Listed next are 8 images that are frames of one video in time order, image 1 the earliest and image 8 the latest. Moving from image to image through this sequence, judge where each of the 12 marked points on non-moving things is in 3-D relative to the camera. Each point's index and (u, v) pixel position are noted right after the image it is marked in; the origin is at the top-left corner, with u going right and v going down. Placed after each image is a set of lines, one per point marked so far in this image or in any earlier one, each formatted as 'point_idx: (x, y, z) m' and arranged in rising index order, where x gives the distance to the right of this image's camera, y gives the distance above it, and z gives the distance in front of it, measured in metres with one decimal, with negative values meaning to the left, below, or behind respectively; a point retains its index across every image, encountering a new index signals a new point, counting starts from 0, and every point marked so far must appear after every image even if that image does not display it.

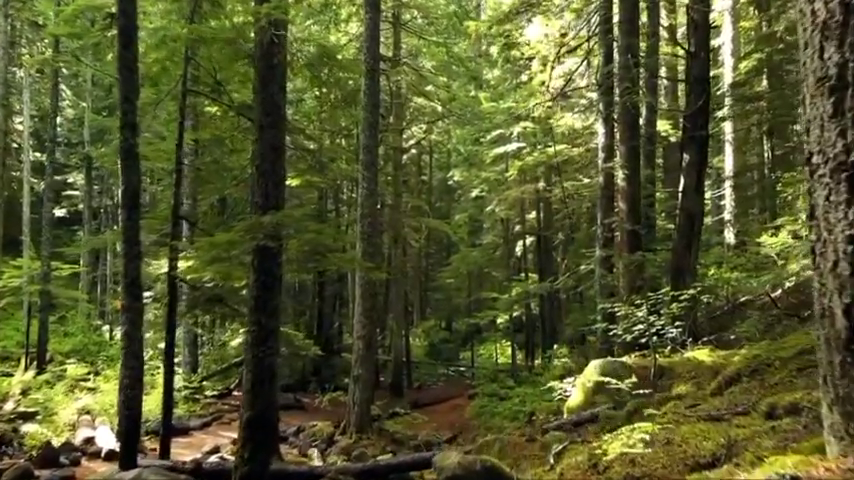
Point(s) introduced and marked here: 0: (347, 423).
0: (-1.9, -4.4, +15.6) m
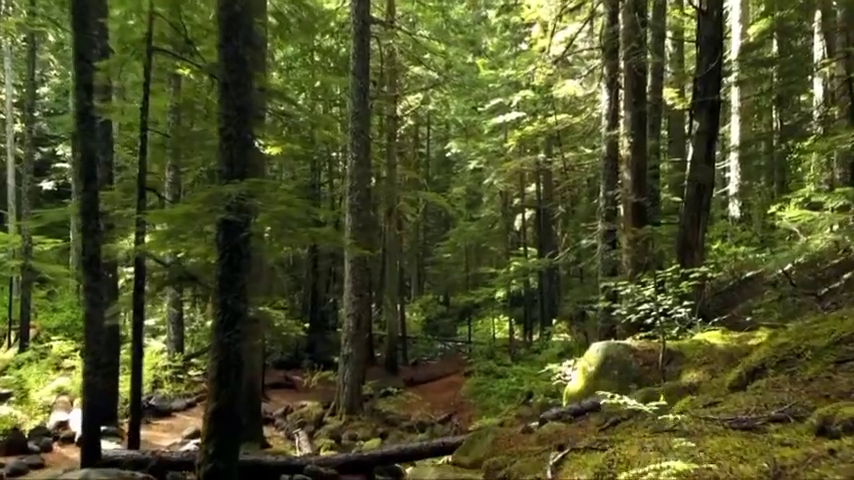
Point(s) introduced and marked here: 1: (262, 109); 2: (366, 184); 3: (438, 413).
0: (-2.1, -3.8, +15.0) m
1: (-2.4, +1.9, +9.5) m
2: (-1.4, +1.3, +15.2) m
3: (+0.3, -4.4, +16.5) m
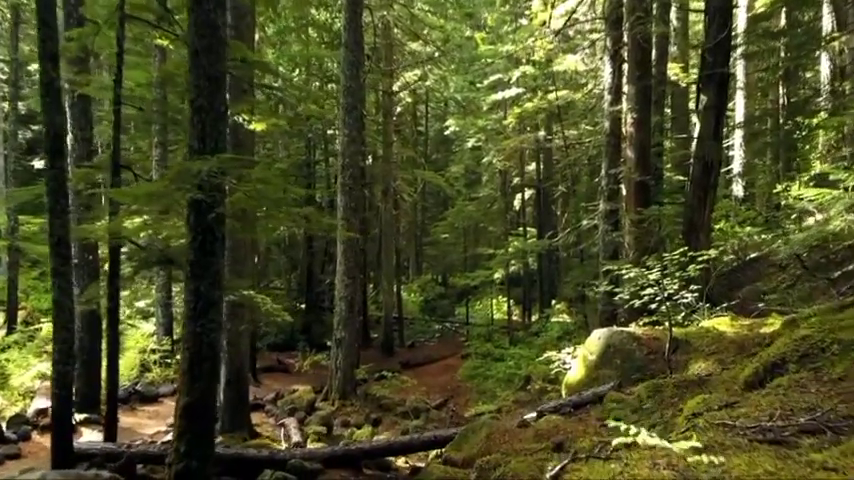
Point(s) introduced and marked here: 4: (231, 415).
0: (-2.2, -3.4, +14.6) m
1: (-2.5, +2.2, +8.9) m
2: (-1.5, +1.8, +14.6) m
3: (+0.2, -3.9, +16.1) m
4: (-3.3, -3.0, +11.0) m
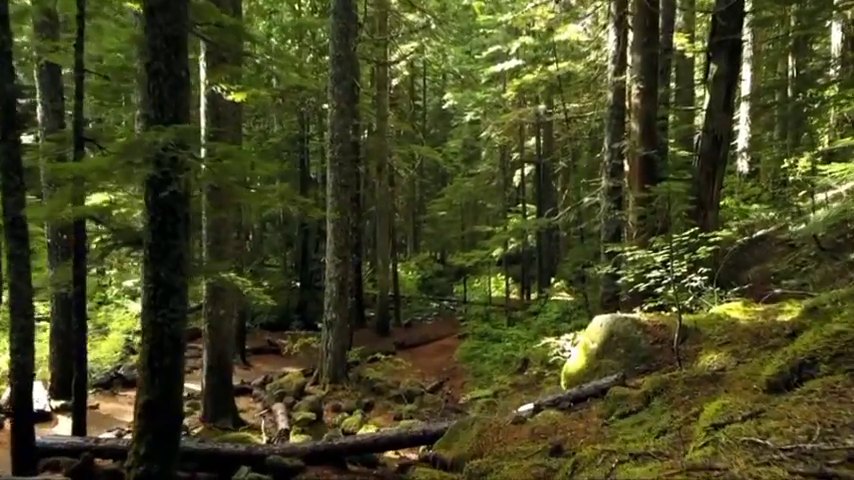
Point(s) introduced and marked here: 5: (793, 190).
0: (-2.3, -2.9, +14.1) m
1: (-2.7, +2.5, +8.2) m
2: (-1.7, +2.2, +13.9) m
3: (+0.1, -3.4, +15.6) m
4: (-3.5, -2.7, +10.5) m
5: (+9.3, +1.3, +16.5) m
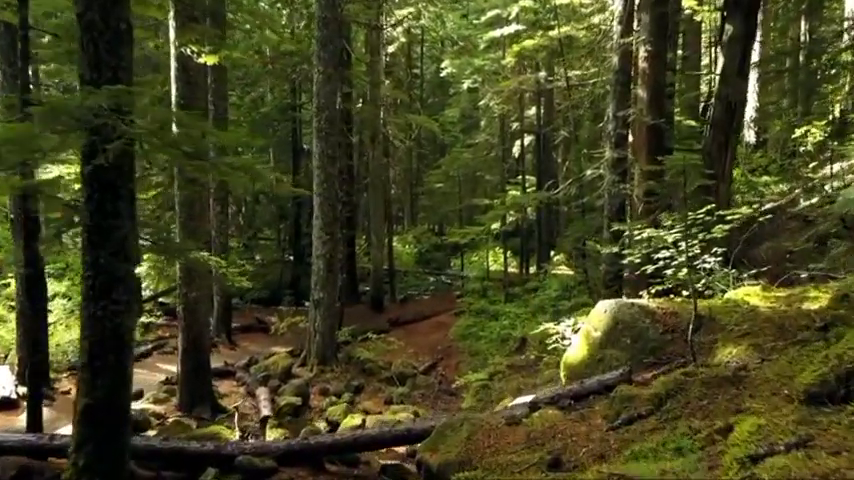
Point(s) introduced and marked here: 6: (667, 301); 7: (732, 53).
0: (-2.5, -2.4, +13.5) m
1: (-2.8, +2.7, +7.4) m
2: (-1.8, +2.8, +13.1) m
3: (-0.1, -2.8, +15.0) m
4: (-3.6, -2.3, +9.9) m
5: (+9.2, +1.9, +15.7) m
6: (+2.6, -0.6, +6.9) m
7: (+4.6, +2.9, +9.9) m
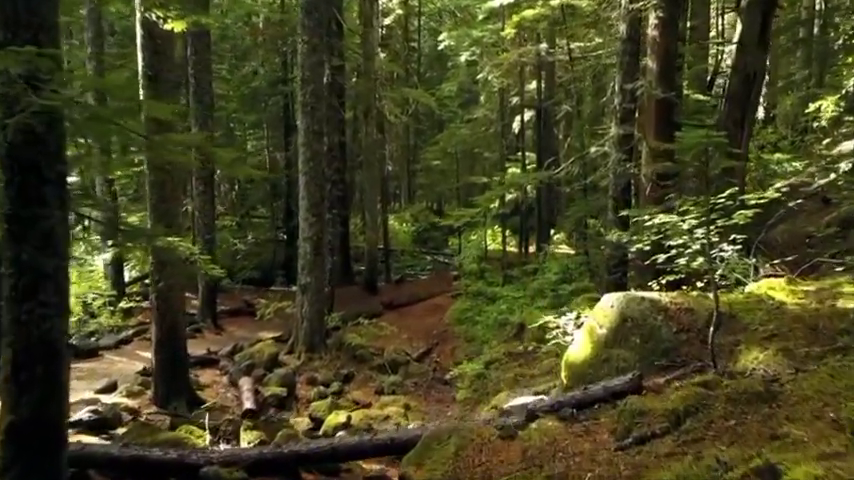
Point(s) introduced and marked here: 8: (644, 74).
0: (-2.6, -2.0, +12.8) m
1: (-2.9, +2.9, +6.6) m
2: (-1.9, +3.1, +12.2) m
3: (-0.2, -2.4, +14.4) m
4: (-3.7, -2.1, +9.3) m
5: (+9.1, +2.3, +15.0) m
6: (+2.4, -0.5, +6.2) m
7: (+4.5, +3.1, +9.1) m
8: (+3.3, +2.6, +10.0) m
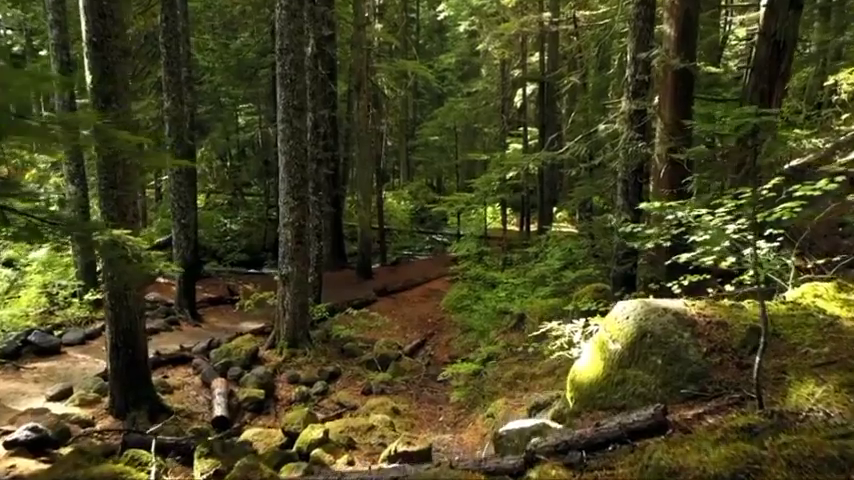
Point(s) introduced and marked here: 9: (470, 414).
0: (-2.7, -1.7, +11.9) m
1: (-3.1, +2.9, +5.4) m
2: (-2.1, +3.3, +11.1) m
3: (-0.4, -2.0, +13.5) m
4: (-3.9, -1.9, +8.3) m
5: (+8.9, +2.7, +13.8) m
6: (+2.3, -0.5, +5.2) m
7: (+4.4, +3.2, +7.9) m
8: (+3.2, +2.7, +8.9) m
9: (+0.6, -2.4, +9.1) m
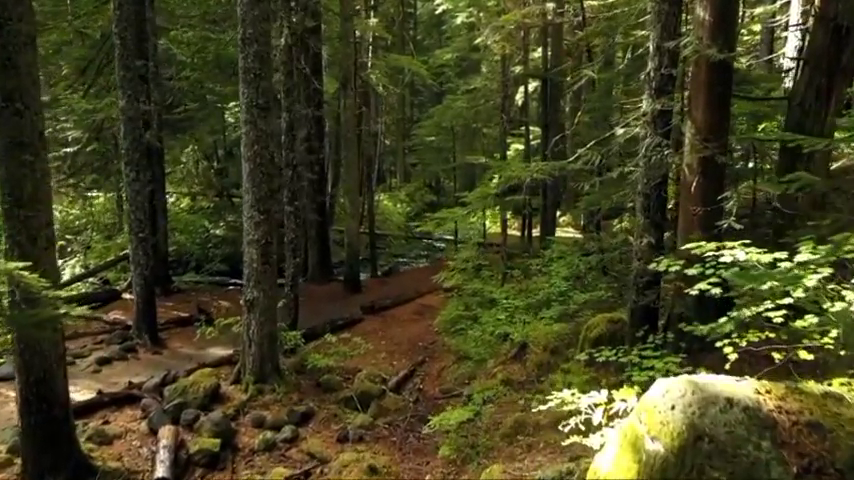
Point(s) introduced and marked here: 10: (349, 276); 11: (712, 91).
0: (-2.9, -2.0, +10.4) m
1: (-3.3, +2.6, +3.9) m
2: (-2.3, +3.0, +9.6) m
3: (-0.5, -2.3, +12.0) m
4: (-4.1, -2.2, +6.8) m
5: (+8.7, +2.4, +12.3) m
6: (+2.1, -0.8, +3.7) m
7: (+4.2, +2.9, +6.4) m
8: (+3.0, +2.4, +7.4) m
9: (+0.4, -2.7, +7.6) m
10: (-2.1, -0.9, +17.4) m
11: (+3.1, +1.6, +7.0) m
